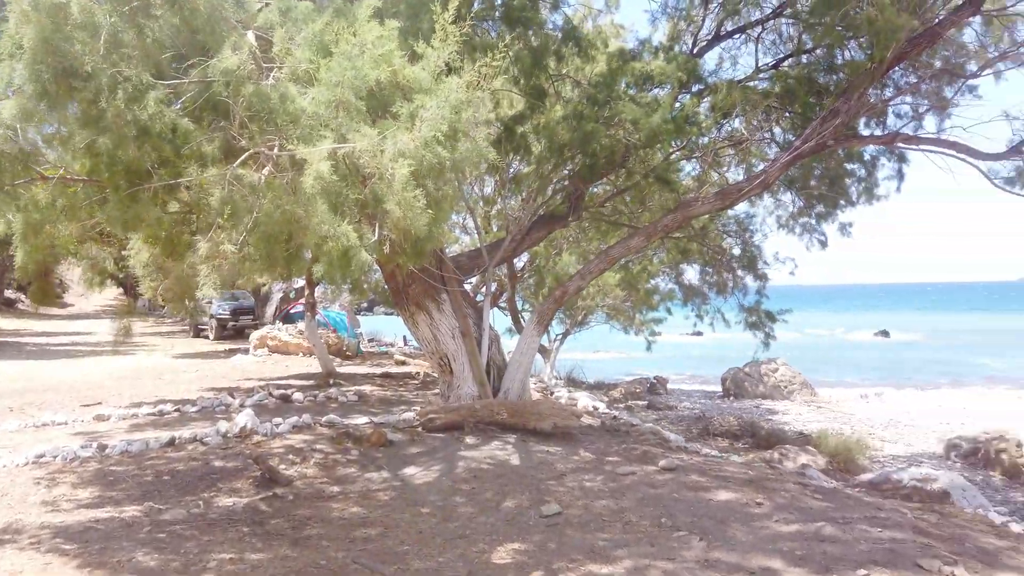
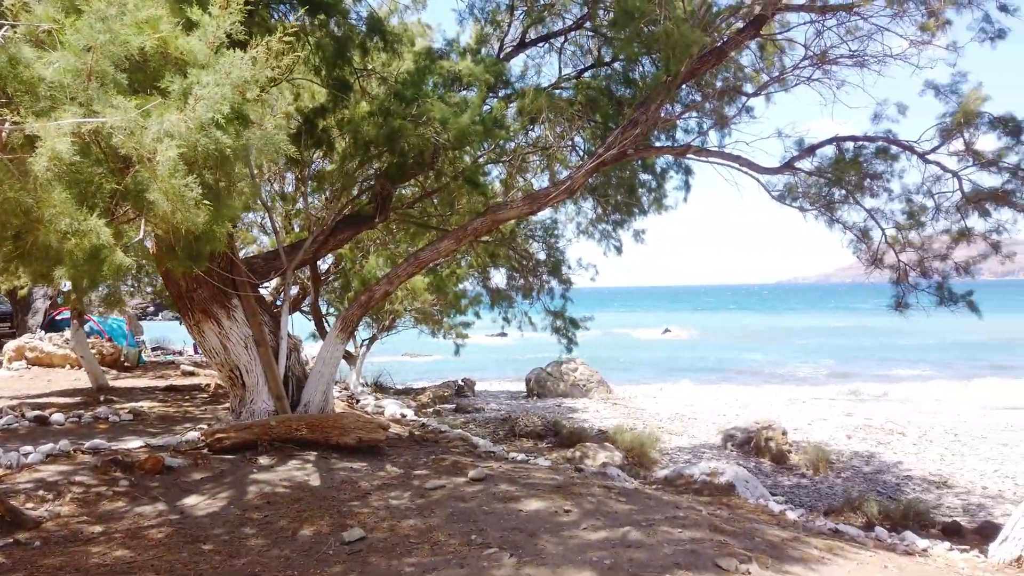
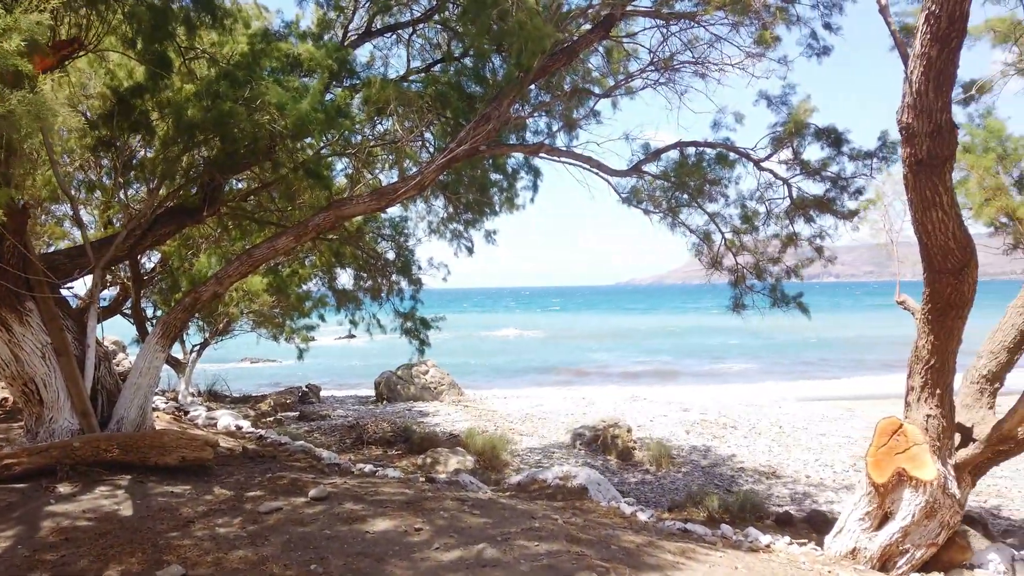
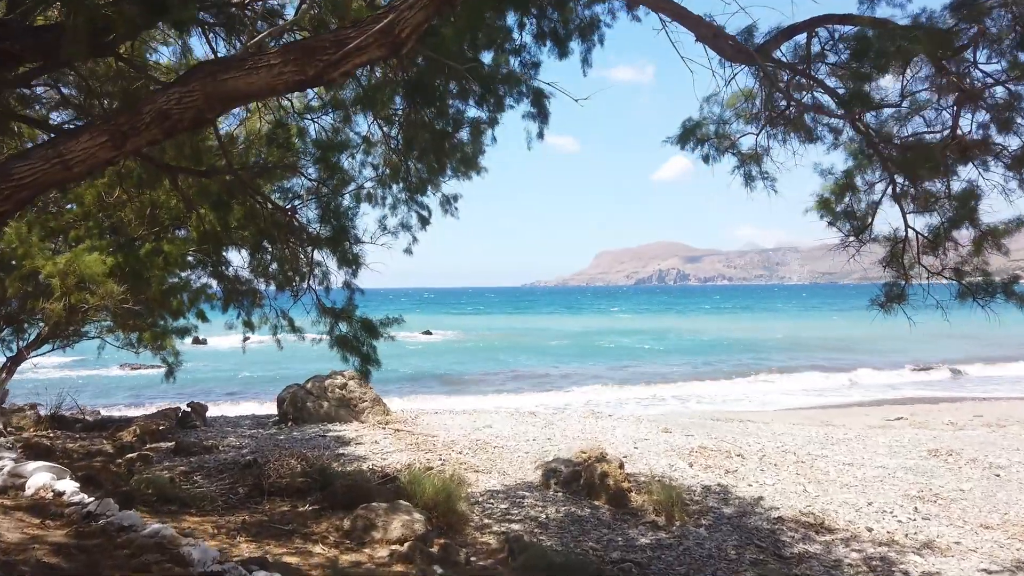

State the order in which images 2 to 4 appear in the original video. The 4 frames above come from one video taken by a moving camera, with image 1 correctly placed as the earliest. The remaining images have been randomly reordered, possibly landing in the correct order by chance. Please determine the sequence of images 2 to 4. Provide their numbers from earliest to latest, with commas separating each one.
2, 3, 4
